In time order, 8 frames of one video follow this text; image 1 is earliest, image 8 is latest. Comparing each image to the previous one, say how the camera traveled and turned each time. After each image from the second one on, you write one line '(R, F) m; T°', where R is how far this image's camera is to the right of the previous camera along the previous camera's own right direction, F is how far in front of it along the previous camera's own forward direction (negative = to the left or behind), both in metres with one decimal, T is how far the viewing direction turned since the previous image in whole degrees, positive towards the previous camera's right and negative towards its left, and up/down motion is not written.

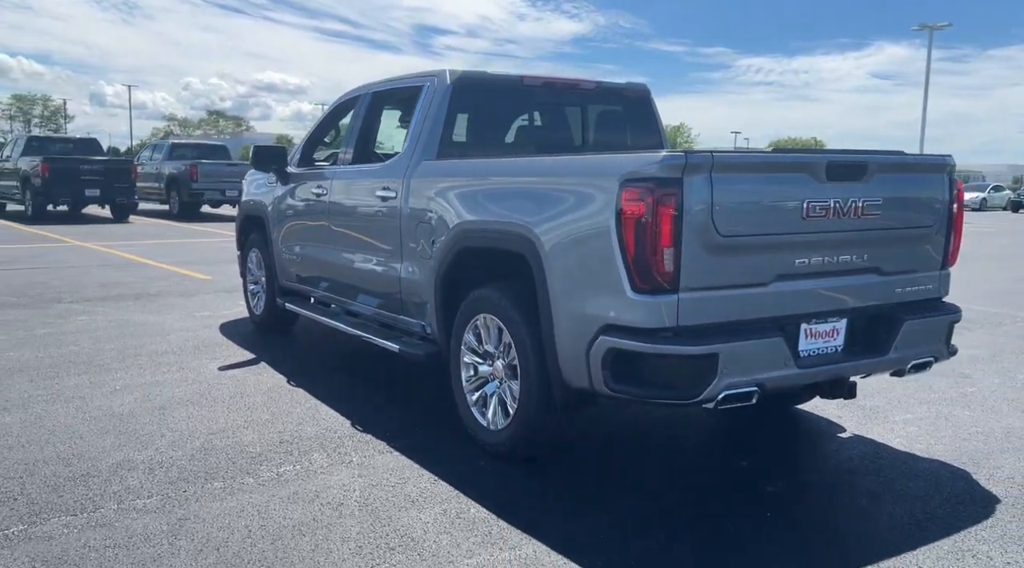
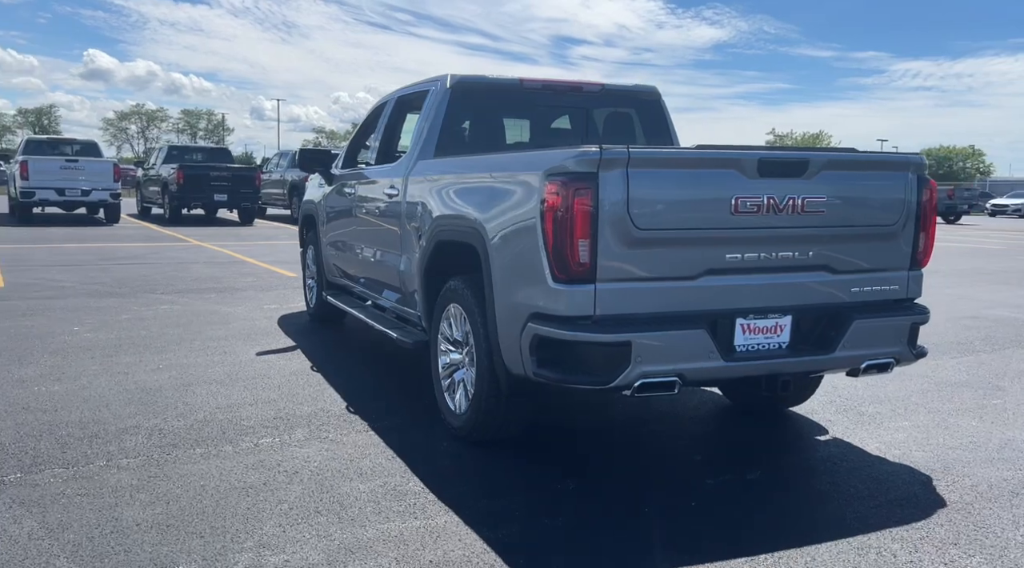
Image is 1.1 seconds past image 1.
(+0.9, -0.1) m; -8°
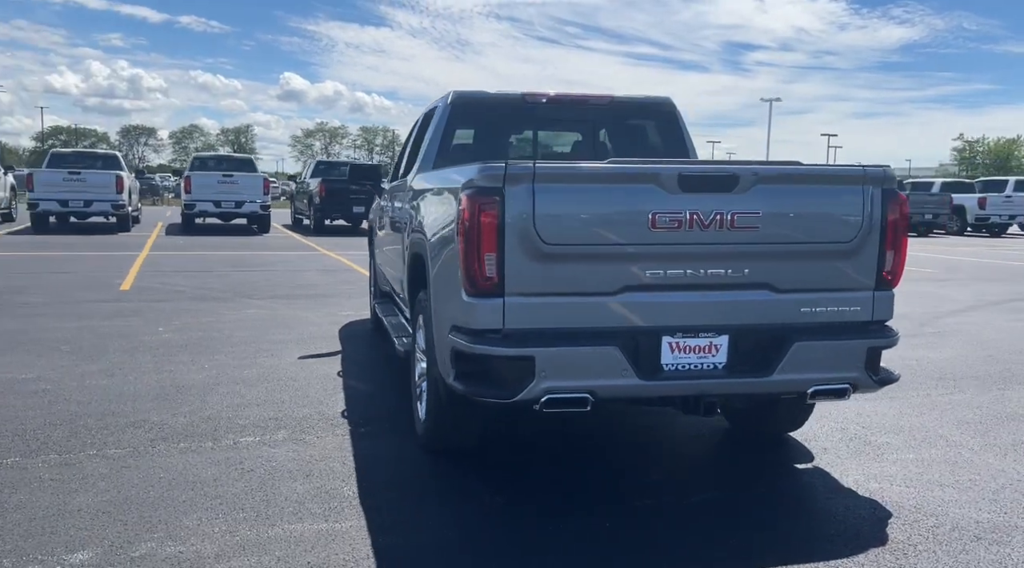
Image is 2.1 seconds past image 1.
(+1.0, 0.0) m; -10°
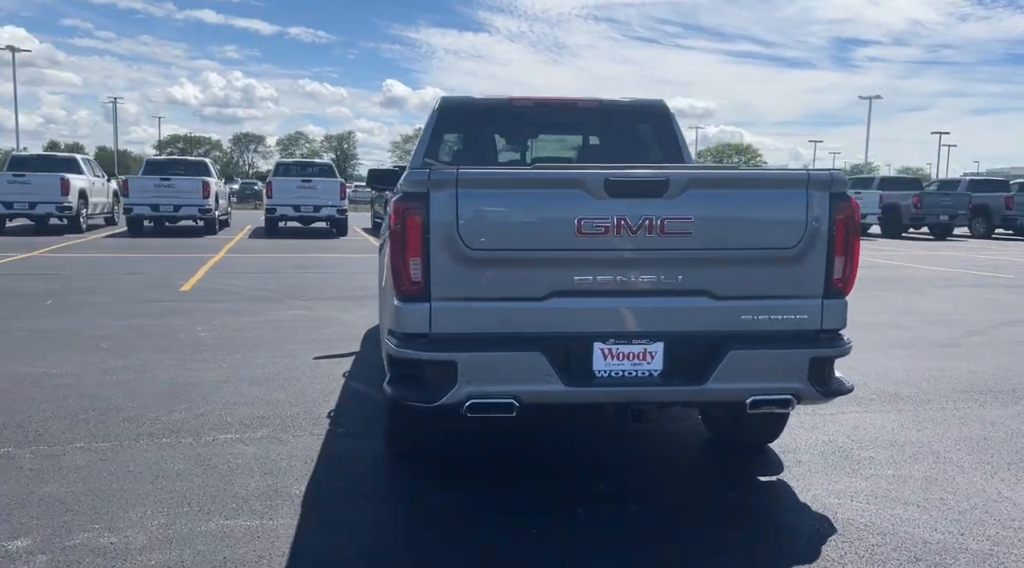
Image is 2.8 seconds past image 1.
(+0.7, 0.0) m; -6°
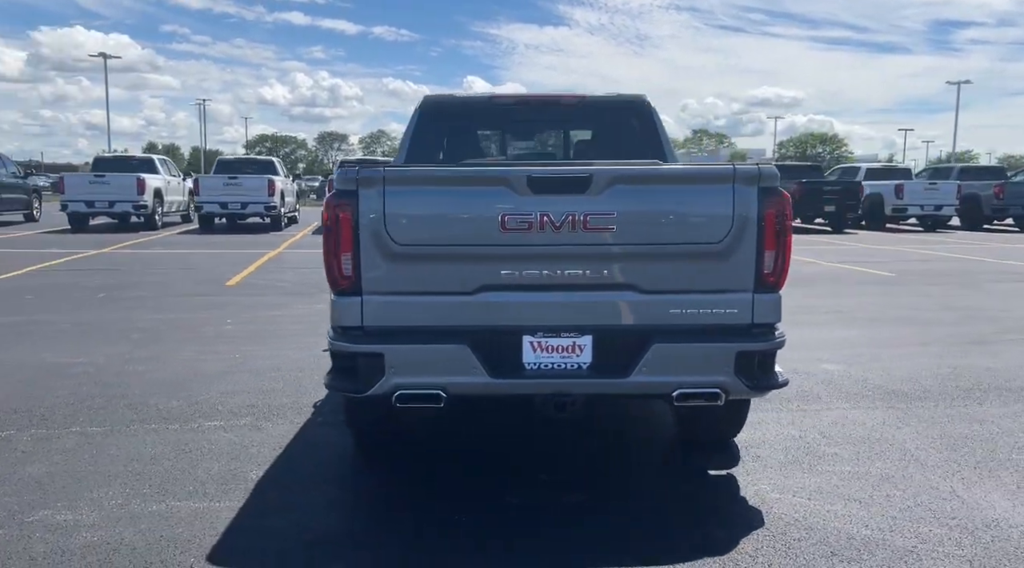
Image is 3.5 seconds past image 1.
(+0.7, -0.1) m; -5°
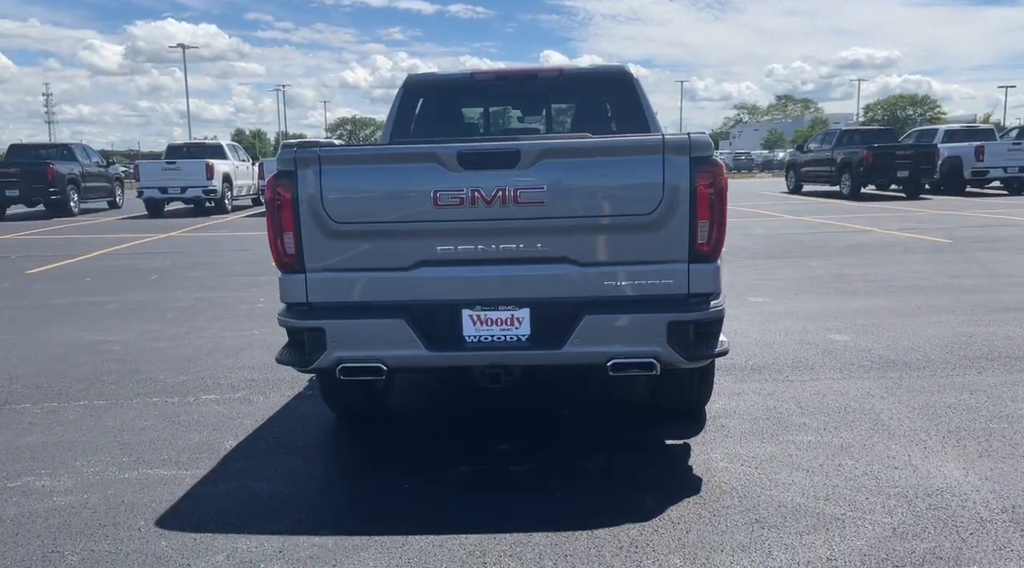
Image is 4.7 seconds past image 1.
(+0.7, 0.0) m; -6°
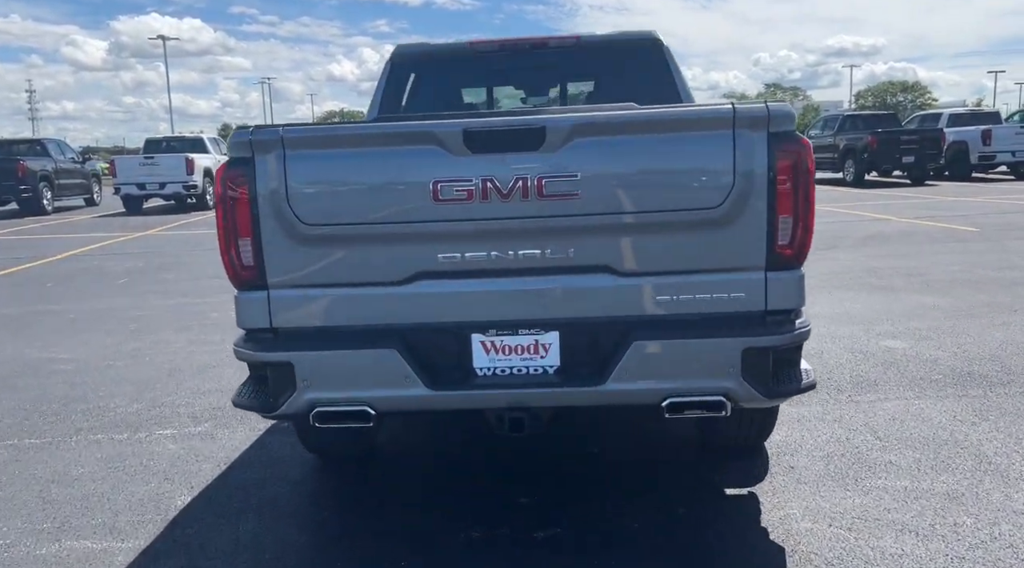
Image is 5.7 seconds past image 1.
(-0.1, +0.9) m; +1°
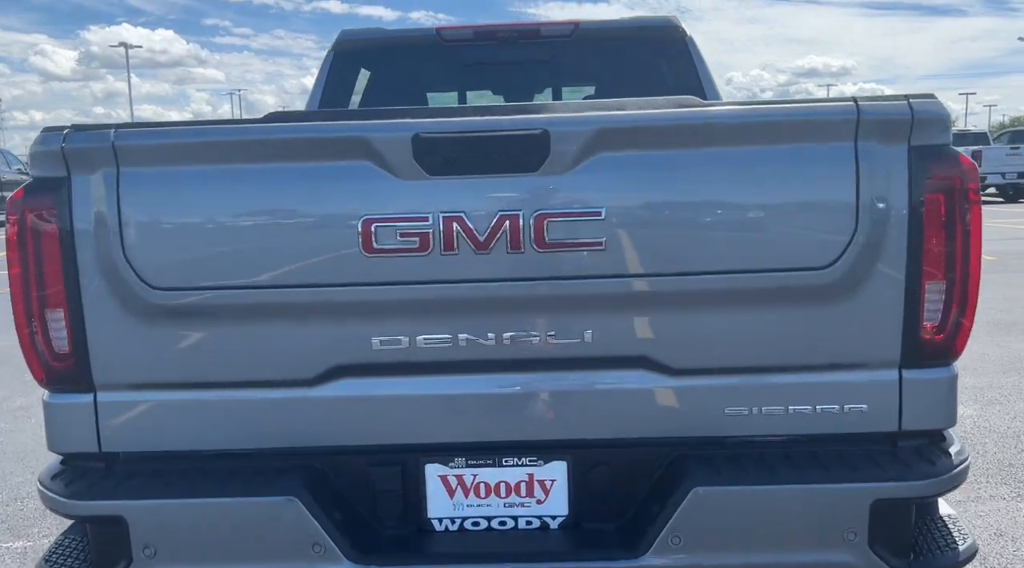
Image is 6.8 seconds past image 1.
(0.0, +1.1) m; +2°
